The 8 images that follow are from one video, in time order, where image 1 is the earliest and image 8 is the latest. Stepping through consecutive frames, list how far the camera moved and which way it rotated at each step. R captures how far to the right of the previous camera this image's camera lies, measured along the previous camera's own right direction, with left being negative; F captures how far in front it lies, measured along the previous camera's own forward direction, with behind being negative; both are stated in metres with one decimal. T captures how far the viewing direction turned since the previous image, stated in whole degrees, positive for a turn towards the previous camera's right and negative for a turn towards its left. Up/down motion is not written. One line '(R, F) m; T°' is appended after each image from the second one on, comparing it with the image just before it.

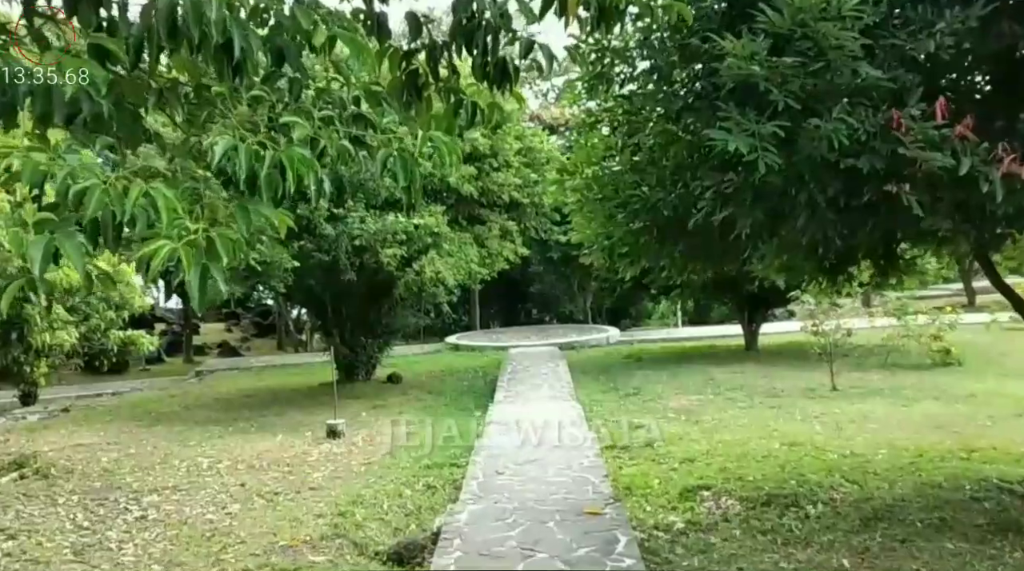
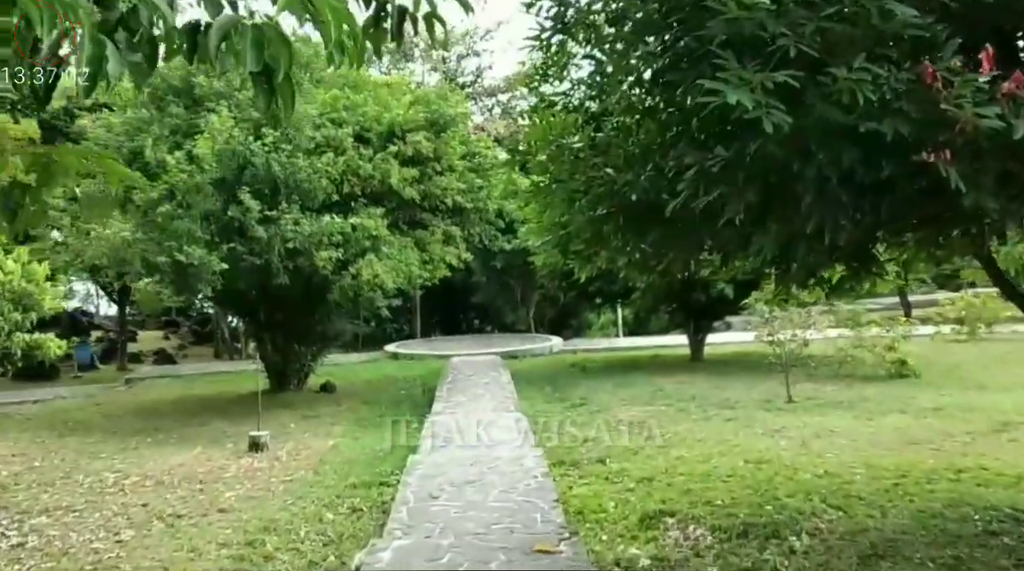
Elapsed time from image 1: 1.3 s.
(0.0, +0.7) m; +3°
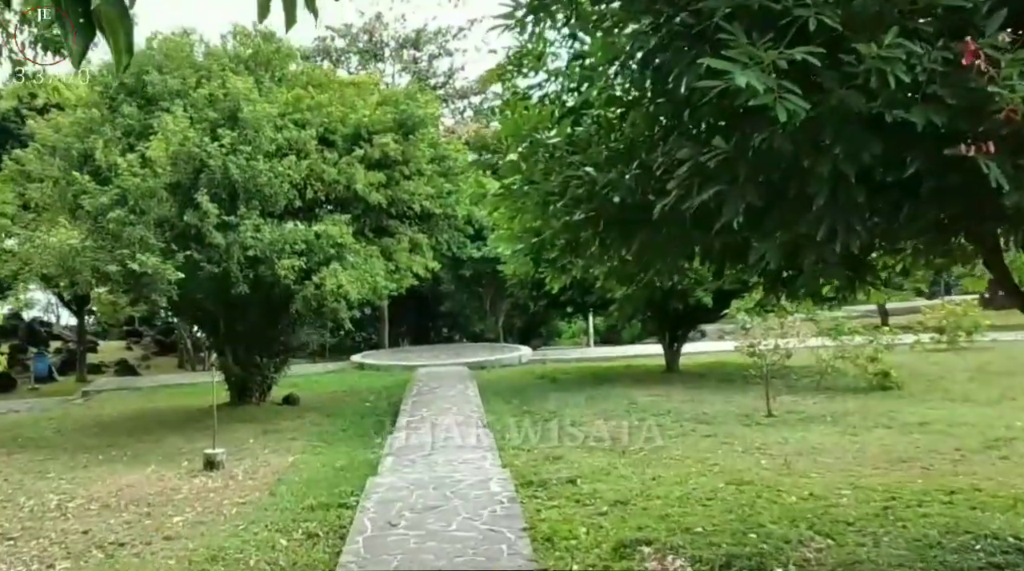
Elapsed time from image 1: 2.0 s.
(0.0, +0.4) m; +2°
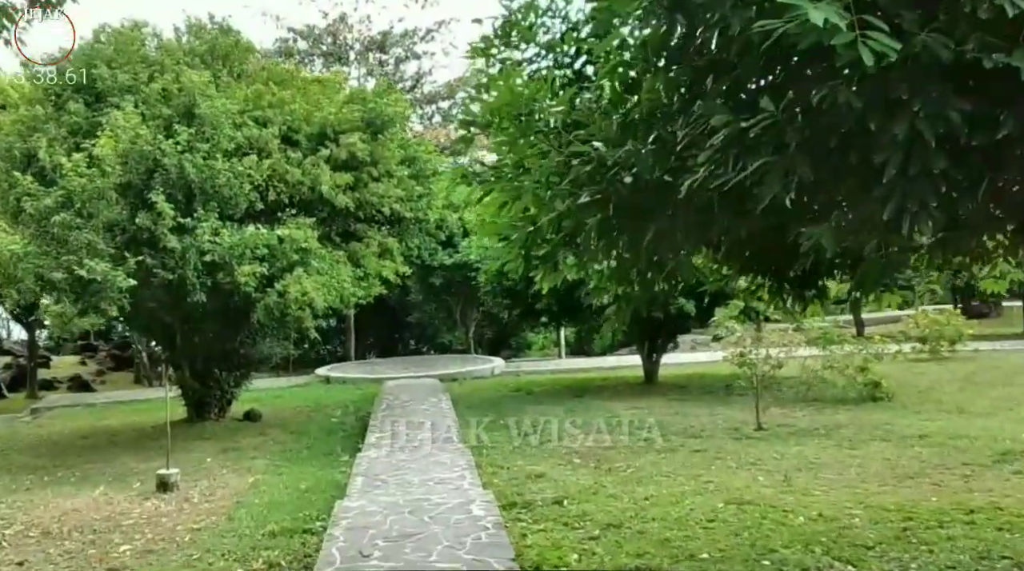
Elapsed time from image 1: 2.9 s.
(-0.1, +0.5) m; +2°
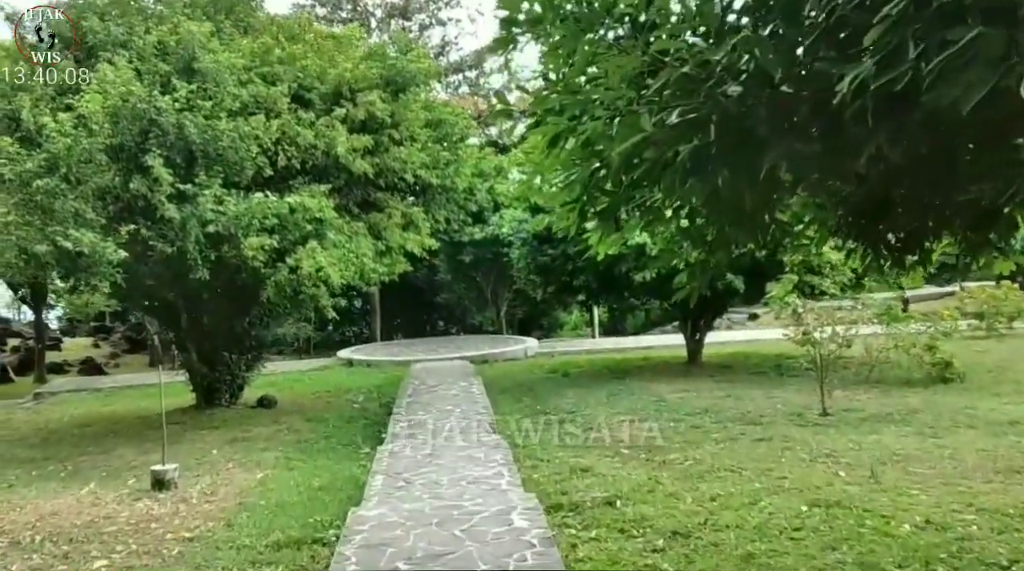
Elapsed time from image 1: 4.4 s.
(-0.1, +0.8) m; -2°
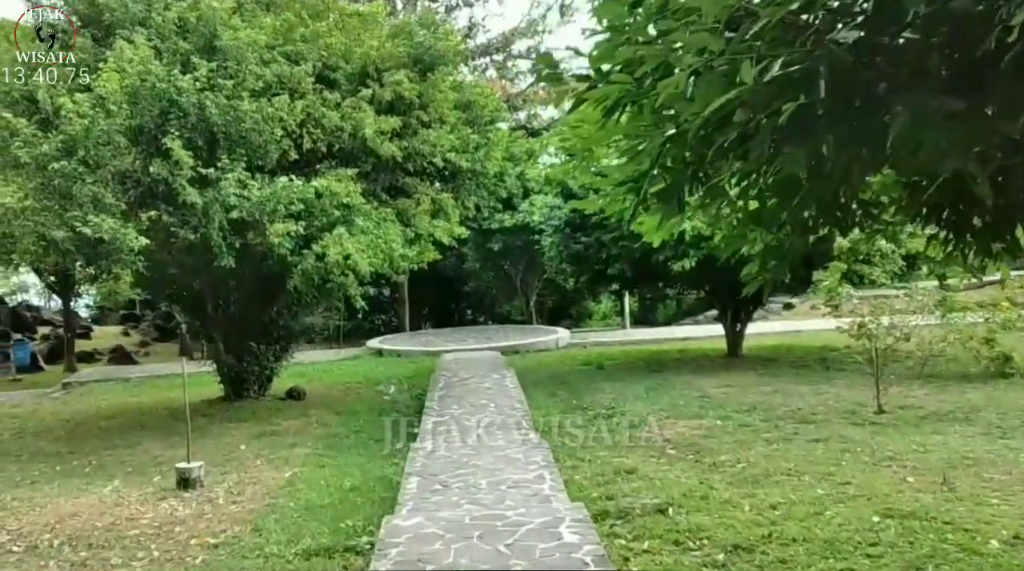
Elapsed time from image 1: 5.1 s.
(-0.1, +0.3) m; -2°
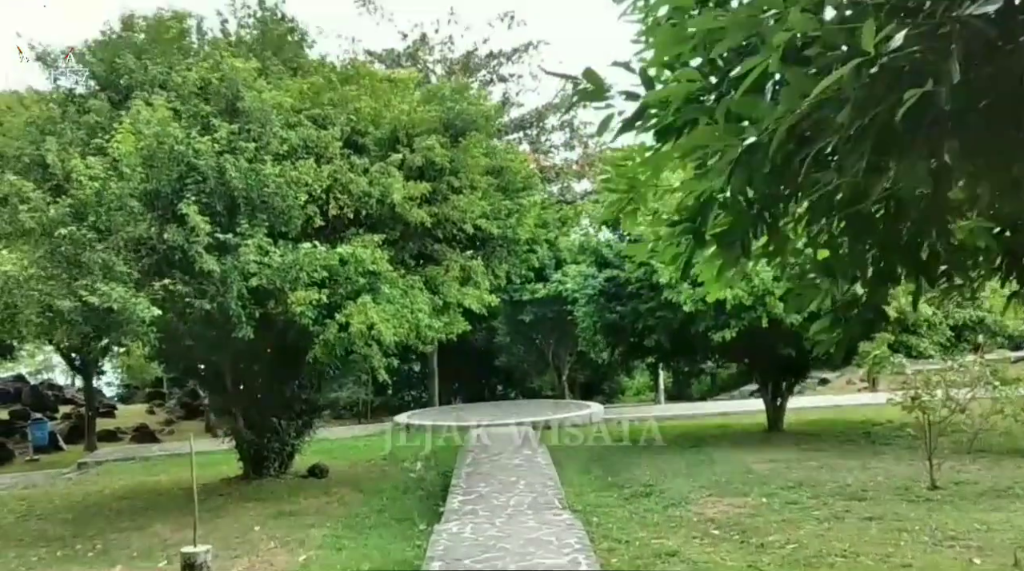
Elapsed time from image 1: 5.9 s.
(0.0, +0.3) m; -2°
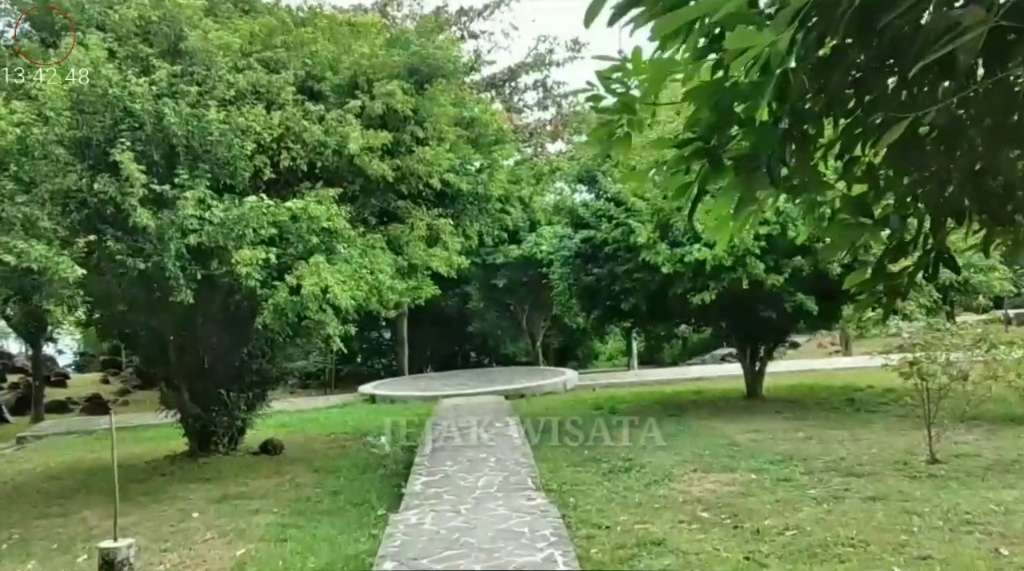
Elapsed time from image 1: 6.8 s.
(0.0, +0.6) m; +2°
